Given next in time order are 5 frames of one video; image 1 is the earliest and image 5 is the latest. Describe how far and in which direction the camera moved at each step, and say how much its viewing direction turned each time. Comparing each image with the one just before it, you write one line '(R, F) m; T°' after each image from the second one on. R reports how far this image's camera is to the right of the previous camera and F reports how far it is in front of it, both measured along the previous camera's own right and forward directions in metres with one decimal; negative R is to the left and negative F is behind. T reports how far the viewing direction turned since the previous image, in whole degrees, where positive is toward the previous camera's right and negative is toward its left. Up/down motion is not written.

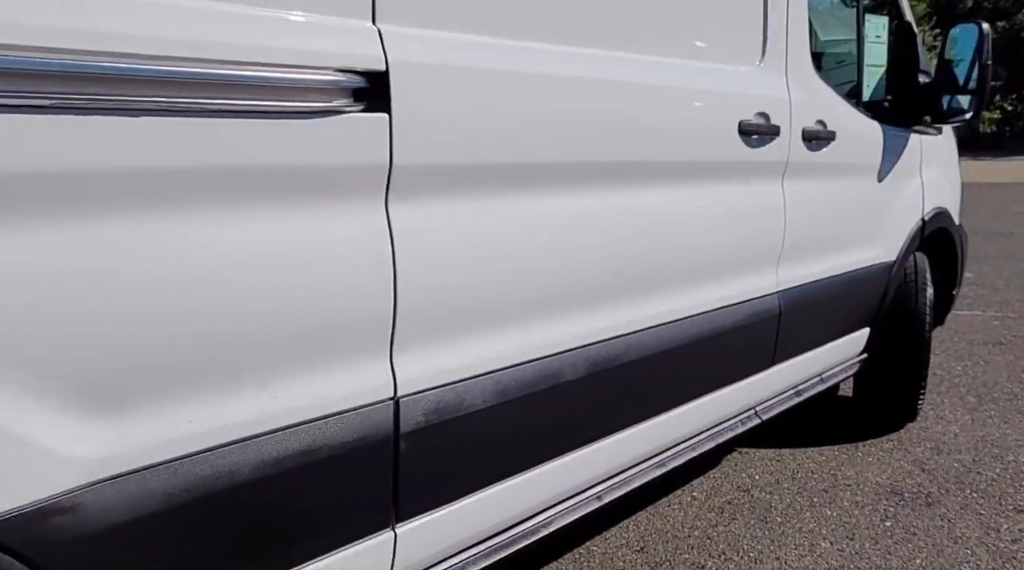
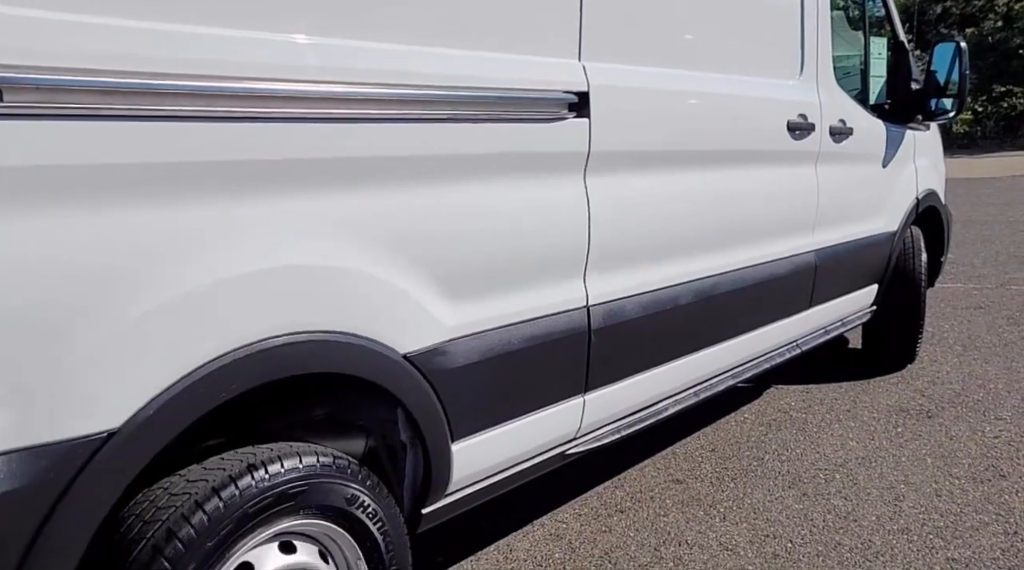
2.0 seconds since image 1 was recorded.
(-0.5, -0.9) m; +1°
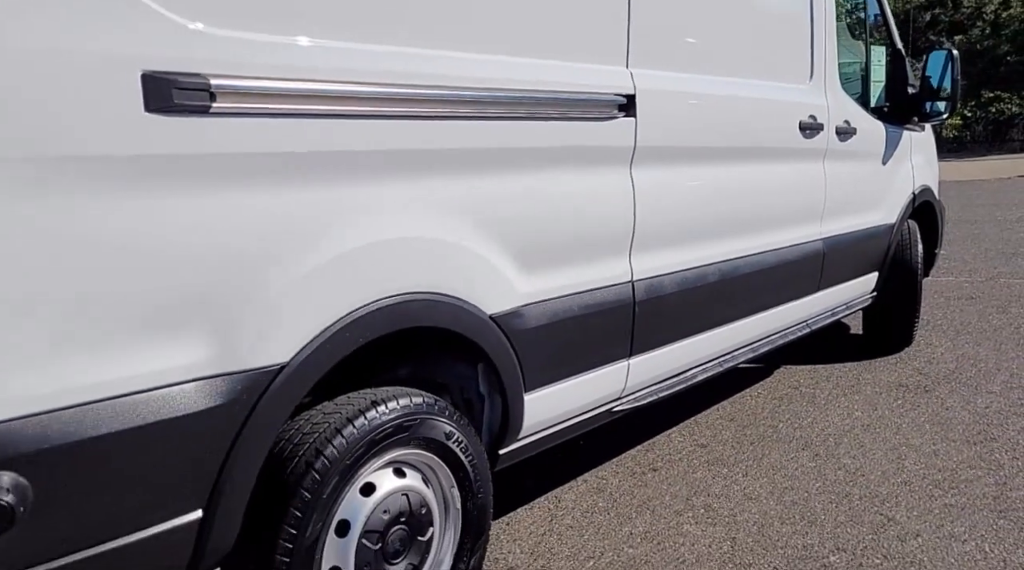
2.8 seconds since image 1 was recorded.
(-0.2, -0.4) m; 0°
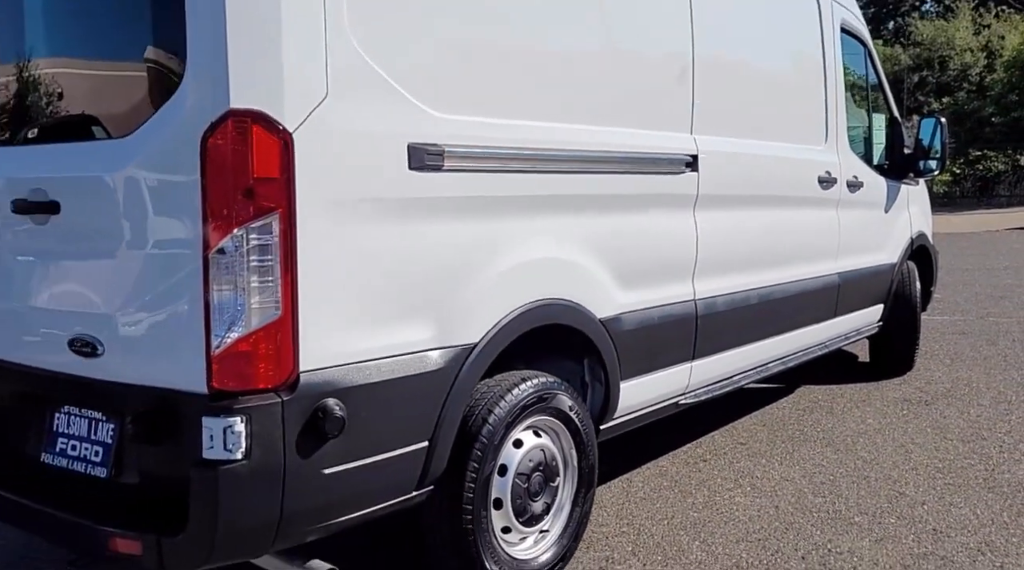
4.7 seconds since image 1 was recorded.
(-0.4, -0.8) m; 0°
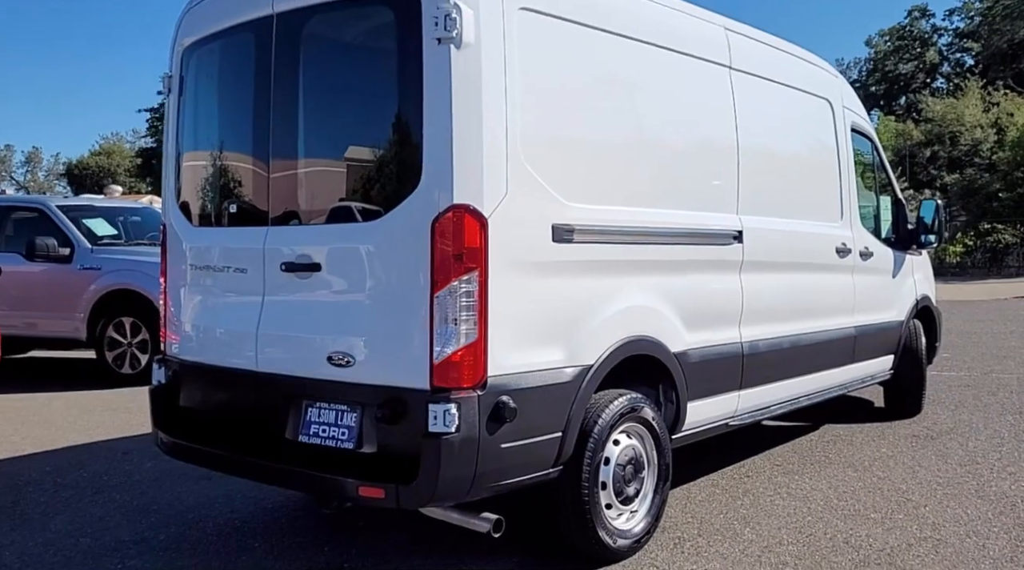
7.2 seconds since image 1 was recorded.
(-0.4, -1.1) m; -1°
